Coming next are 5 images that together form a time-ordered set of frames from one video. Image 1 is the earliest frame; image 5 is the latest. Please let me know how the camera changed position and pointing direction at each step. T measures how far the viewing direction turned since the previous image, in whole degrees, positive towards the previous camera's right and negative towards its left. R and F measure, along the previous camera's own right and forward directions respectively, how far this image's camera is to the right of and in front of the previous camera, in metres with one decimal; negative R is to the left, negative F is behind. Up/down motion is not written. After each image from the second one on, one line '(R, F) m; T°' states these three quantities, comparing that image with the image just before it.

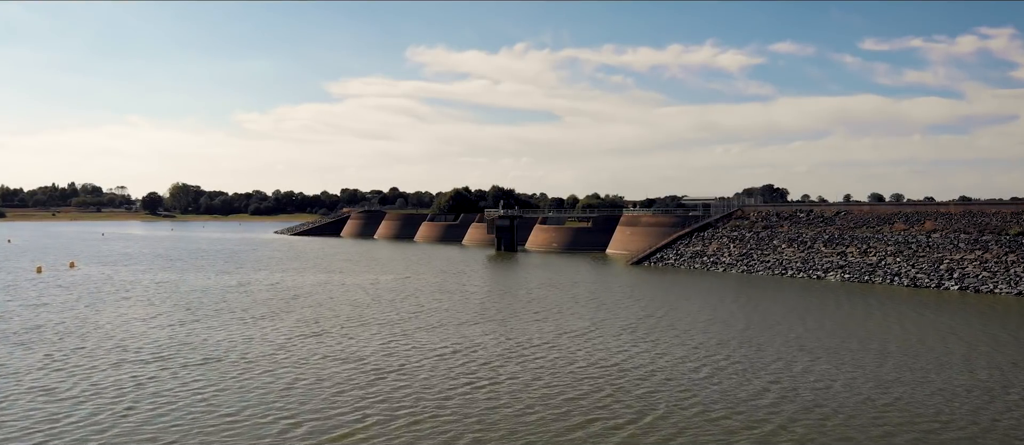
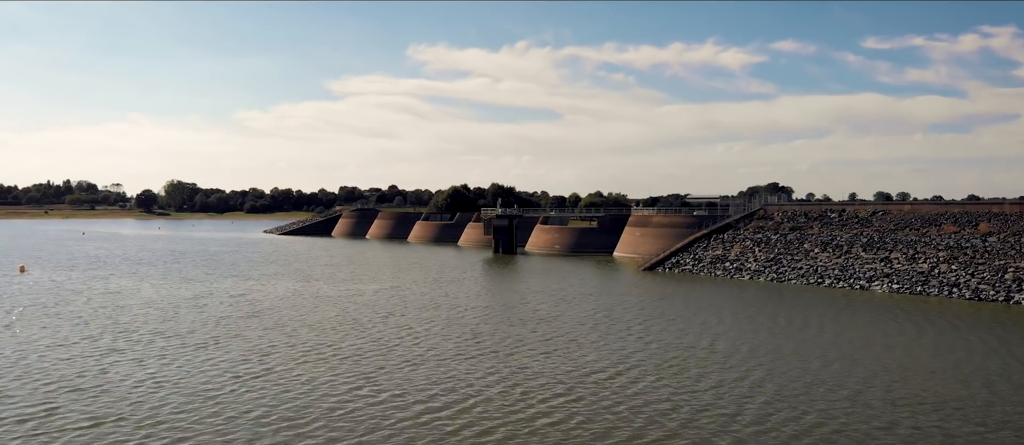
(+0.2, +6.1) m; 0°
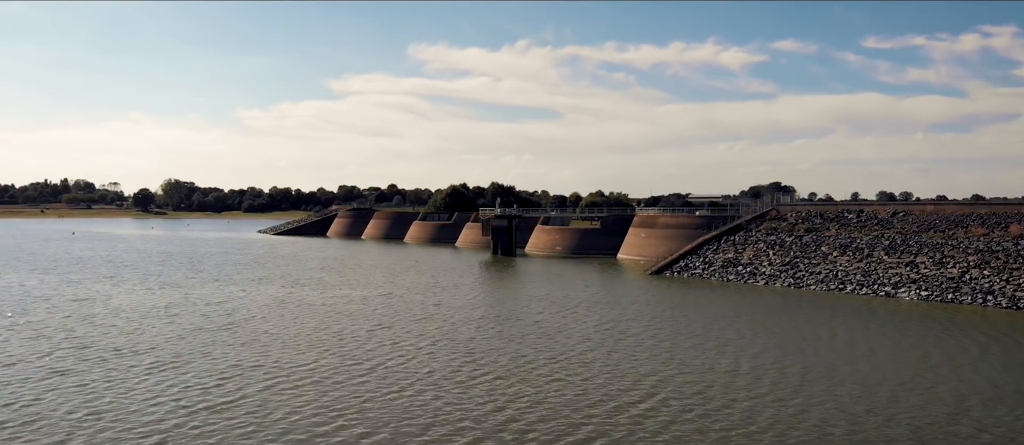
(+0.1, +2.9) m; 0°
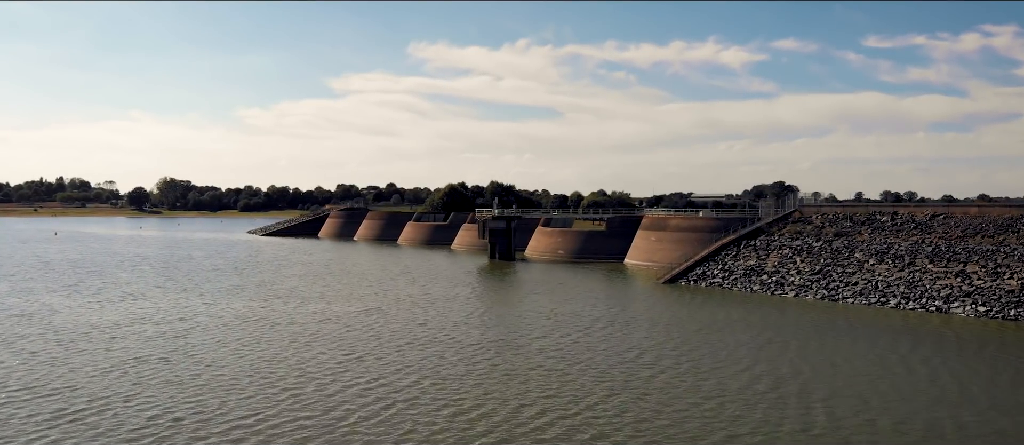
(+0.1, +4.8) m; 0°
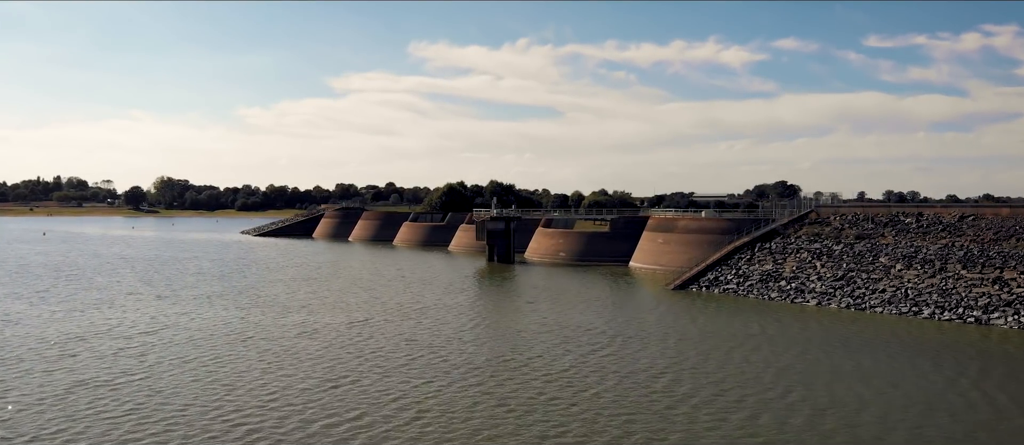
(+0.1, +2.9) m; 0°
